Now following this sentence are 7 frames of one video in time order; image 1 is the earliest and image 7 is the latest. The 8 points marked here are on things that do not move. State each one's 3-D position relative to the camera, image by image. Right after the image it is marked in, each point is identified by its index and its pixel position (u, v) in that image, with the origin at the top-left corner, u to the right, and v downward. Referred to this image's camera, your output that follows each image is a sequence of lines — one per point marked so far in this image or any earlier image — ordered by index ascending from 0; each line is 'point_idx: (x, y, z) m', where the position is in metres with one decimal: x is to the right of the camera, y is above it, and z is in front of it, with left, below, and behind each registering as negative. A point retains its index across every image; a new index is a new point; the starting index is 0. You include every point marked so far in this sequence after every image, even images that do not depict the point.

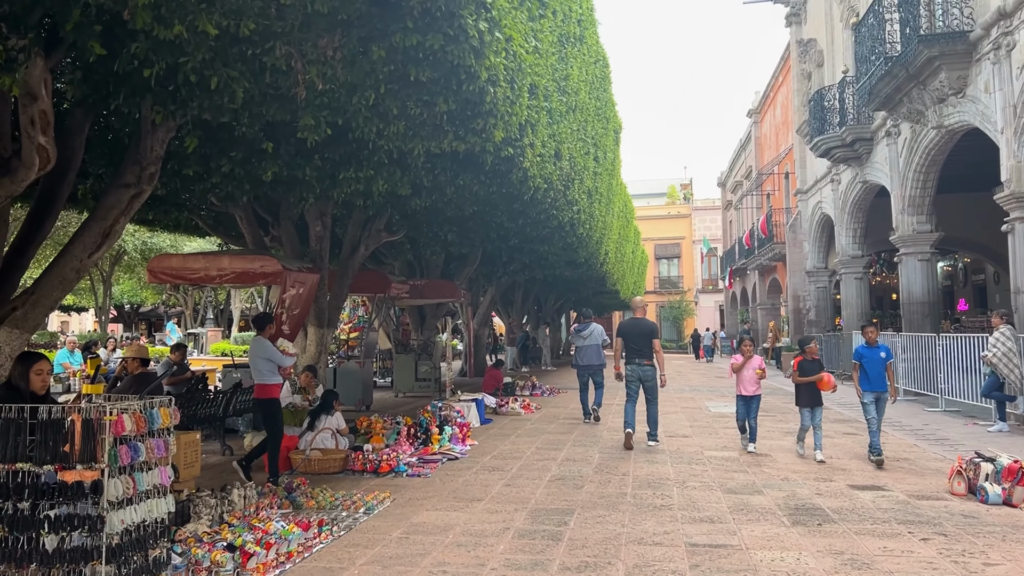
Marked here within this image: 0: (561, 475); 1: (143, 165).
0: (+0.5, -1.8, +7.9) m
1: (-2.9, +1.0, +6.6) m
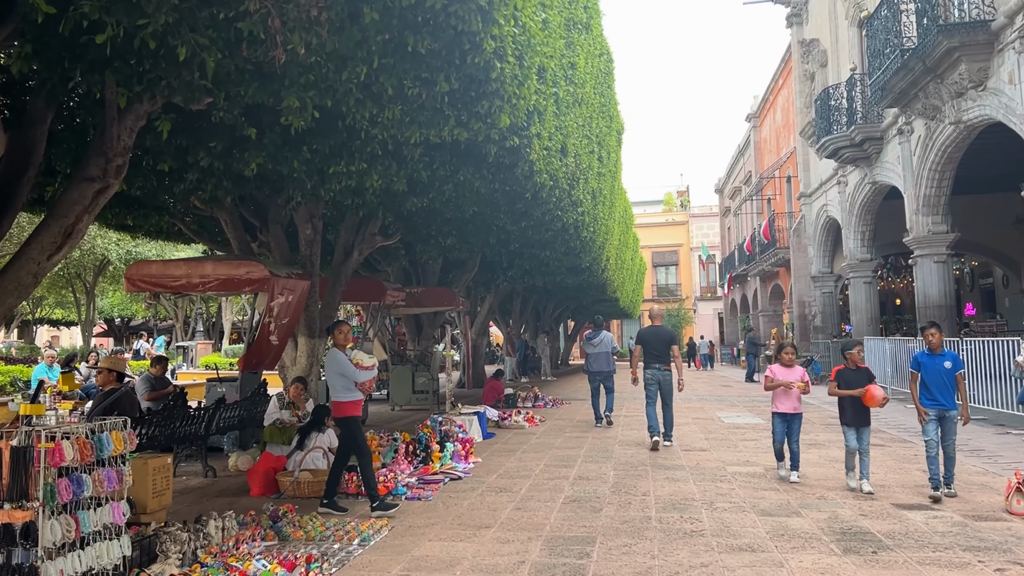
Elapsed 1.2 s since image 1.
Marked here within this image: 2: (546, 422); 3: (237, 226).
0: (+0.5, -1.8, +7.2) m
1: (-2.8, +0.9, +5.9) m
2: (+0.5, -2.1, +13.3) m
3: (-3.6, +0.8, +11.0) m
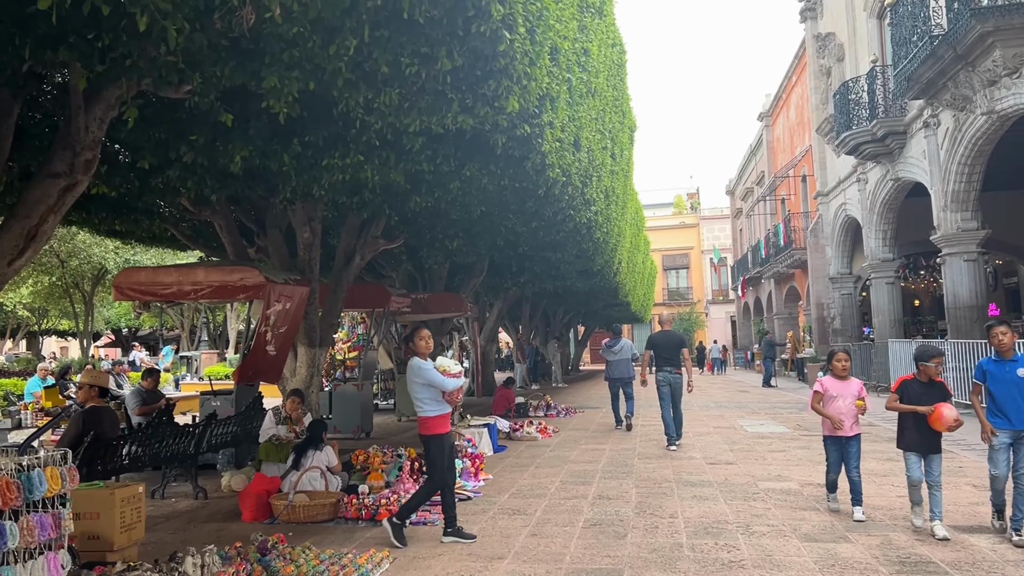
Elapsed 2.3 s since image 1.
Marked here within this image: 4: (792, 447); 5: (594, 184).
0: (+0.7, -1.8, +6.5) m
1: (-2.7, +0.9, +5.3) m
2: (+0.7, -2.2, +12.6) m
3: (-3.5, +0.7, +10.5) m
4: (+3.6, -2.0, +10.7) m
5: (+1.2, +1.5, +11.9) m
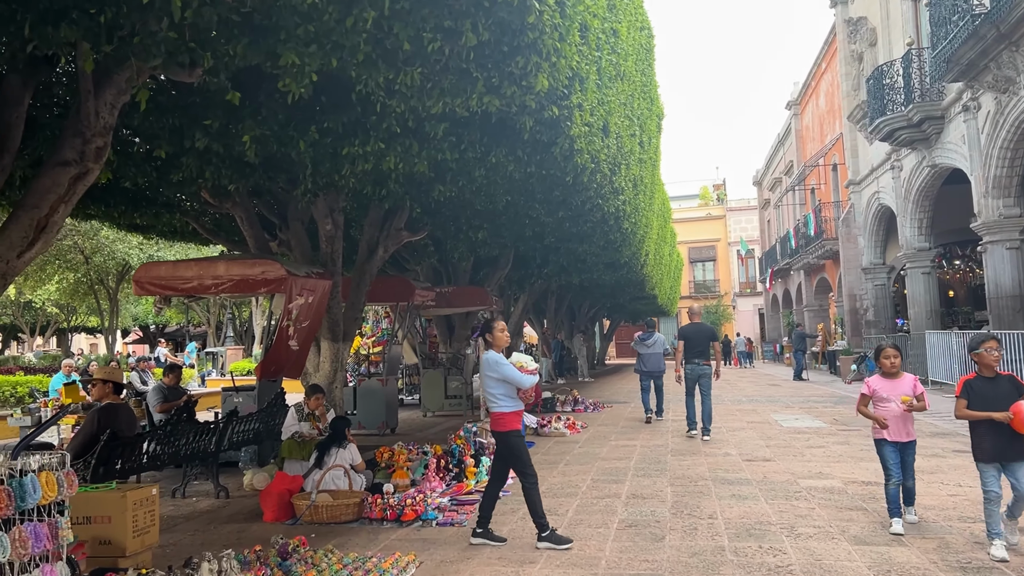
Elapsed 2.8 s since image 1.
0: (+0.9, -1.7, +6.2) m
1: (-2.6, +0.9, +5.1) m
2: (+1.1, -2.1, +12.3) m
3: (-3.1, +0.8, +10.3) m
4: (+3.9, -1.9, +10.3) m
5: (+1.5, +1.6, +11.6) m
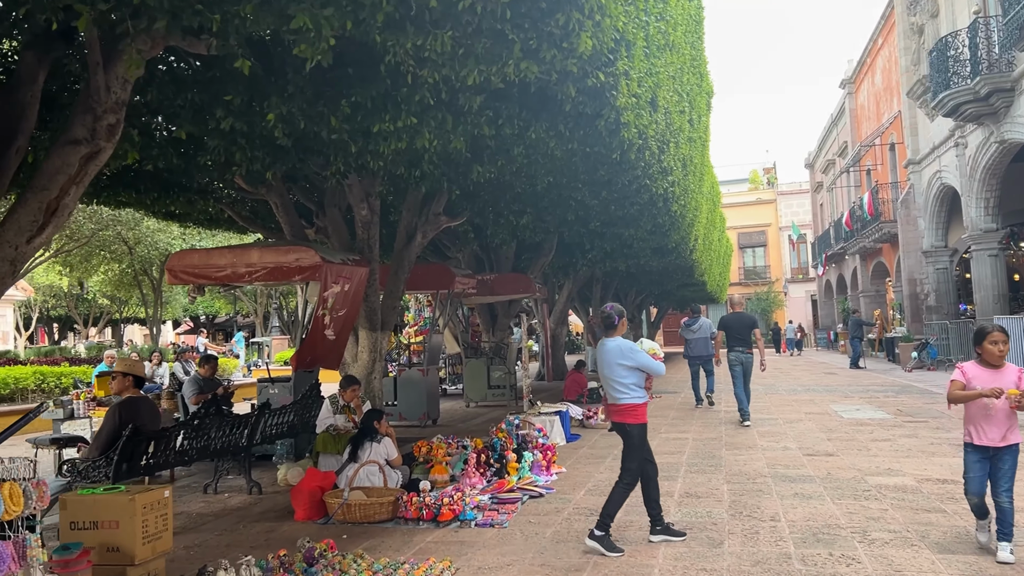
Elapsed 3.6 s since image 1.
0: (+1.2, -1.6, +5.7) m
1: (-2.3, +1.0, +4.7) m
2: (+1.8, -1.9, +11.8) m
3: (-2.6, +0.9, +10.0) m
4: (+4.4, -1.7, +9.7) m
5: (+2.1, +1.8, +11.0) m
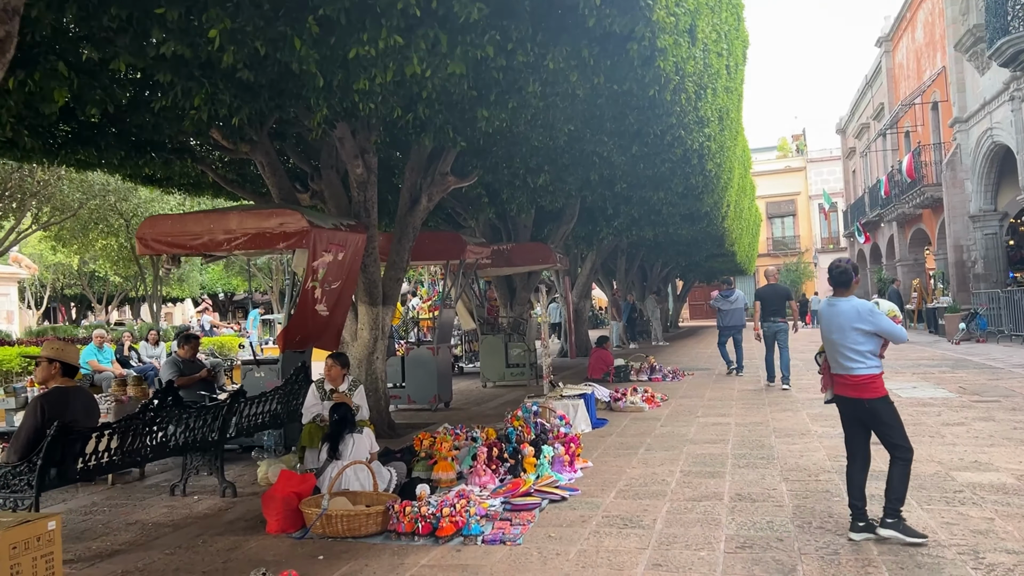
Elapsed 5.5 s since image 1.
0: (+1.3, -1.4, +4.6) m
1: (-2.3, +1.2, +3.6) m
2: (+2.0, -1.4, +10.7) m
3: (-2.5, +1.3, +8.8) m
4: (+4.6, -1.3, +8.4) m
5: (+2.3, +2.2, +9.7) m
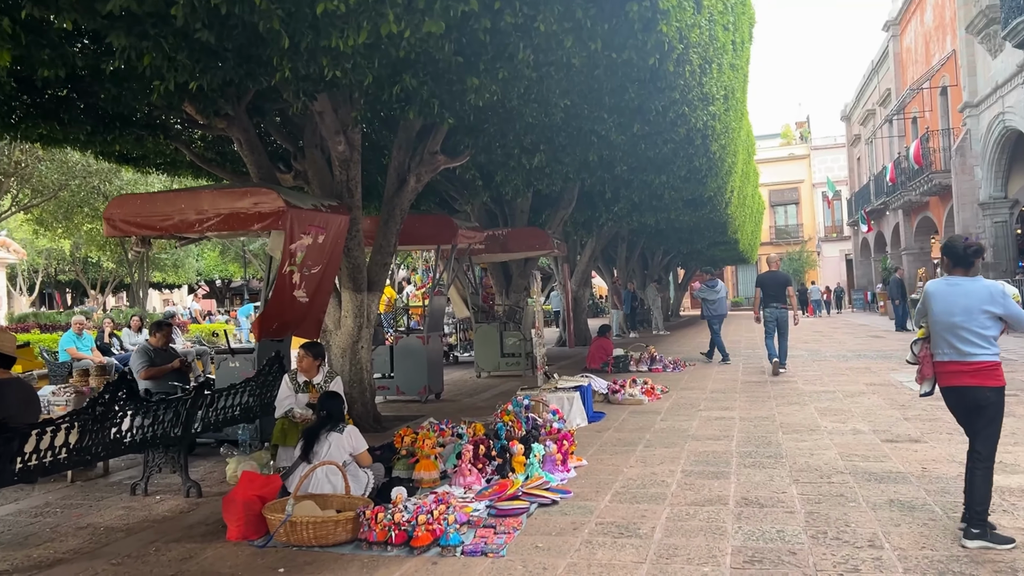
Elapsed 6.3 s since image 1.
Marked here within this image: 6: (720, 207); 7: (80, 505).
0: (+1.2, -1.3, +4.1) m
1: (-2.4, +1.2, +3.1) m
2: (+1.9, -1.3, +10.2) m
3: (-2.5, +1.4, +8.3) m
4: (+4.5, -1.2, +8.0) m
5: (+2.2, +2.3, +9.2) m
6: (+4.3, +1.7, +17.3) m
7: (-2.9, -1.5, +5.6) m
